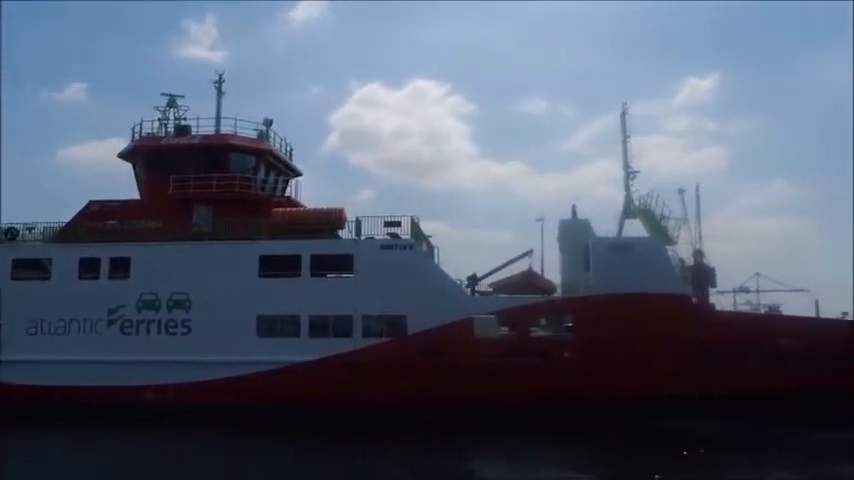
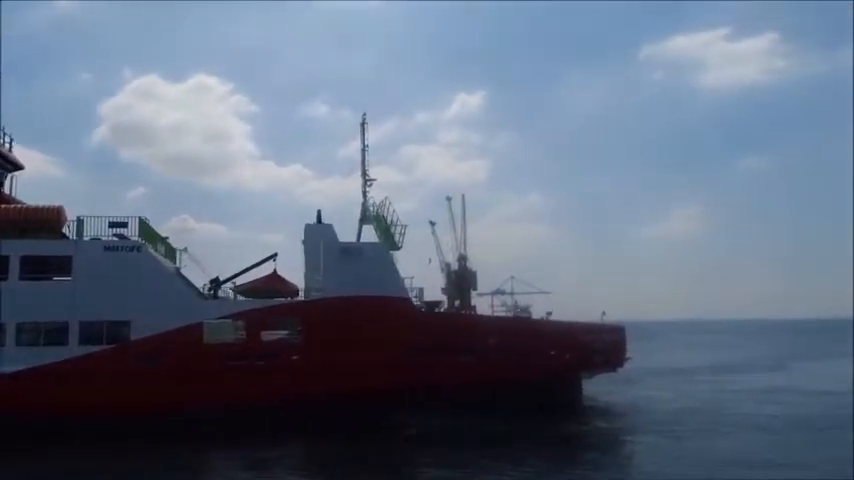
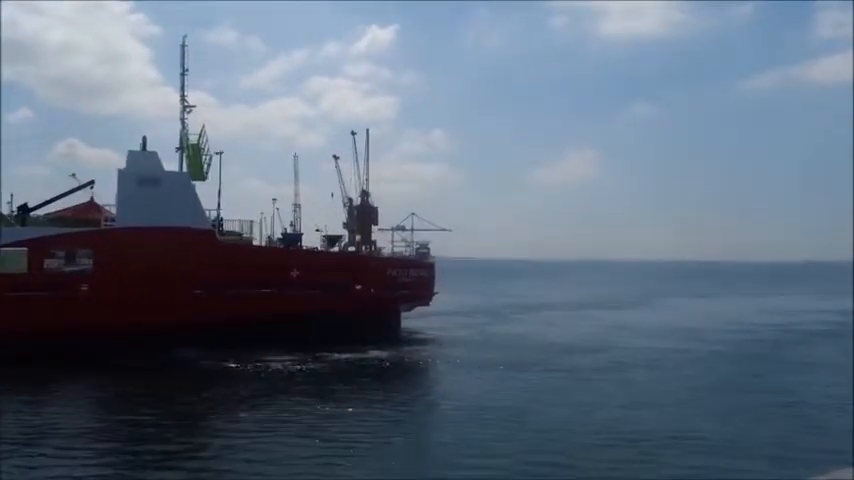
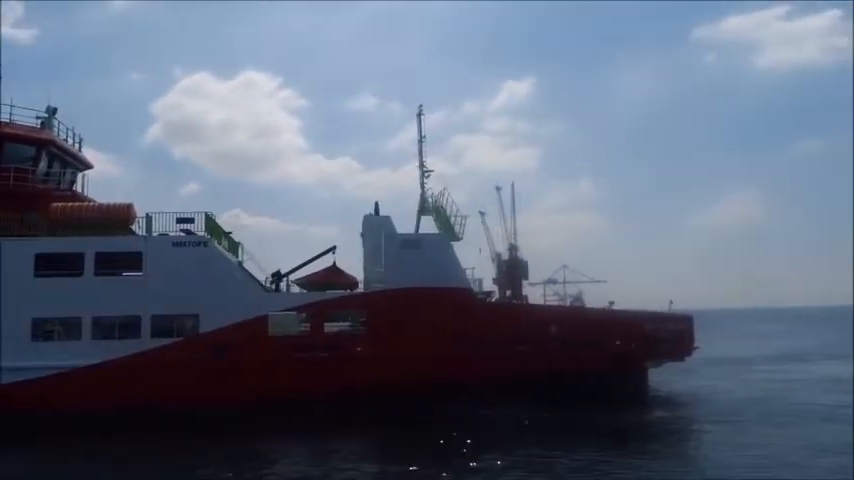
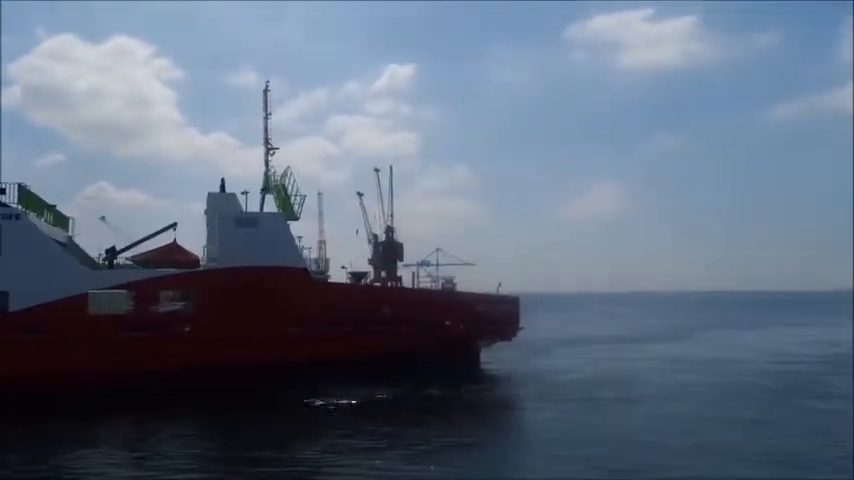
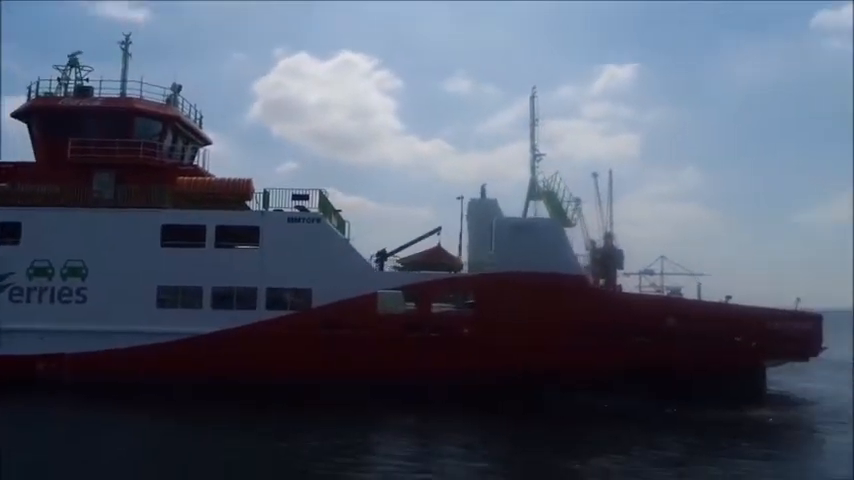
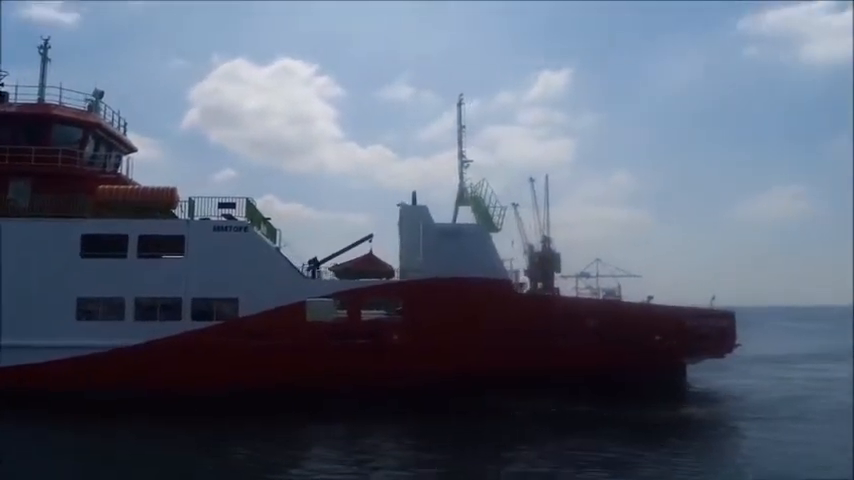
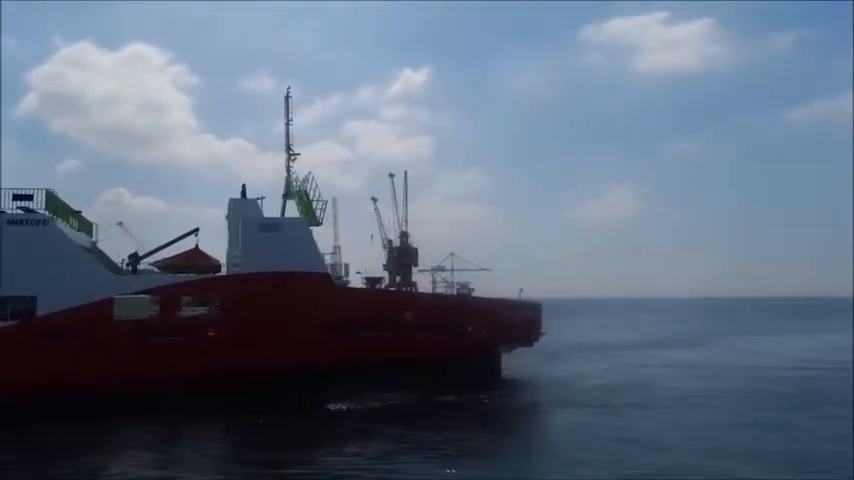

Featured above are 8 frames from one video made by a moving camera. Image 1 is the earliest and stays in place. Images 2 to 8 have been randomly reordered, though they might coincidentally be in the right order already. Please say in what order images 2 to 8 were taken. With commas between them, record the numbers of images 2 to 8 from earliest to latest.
6, 7, 4, 2, 8, 5, 3
